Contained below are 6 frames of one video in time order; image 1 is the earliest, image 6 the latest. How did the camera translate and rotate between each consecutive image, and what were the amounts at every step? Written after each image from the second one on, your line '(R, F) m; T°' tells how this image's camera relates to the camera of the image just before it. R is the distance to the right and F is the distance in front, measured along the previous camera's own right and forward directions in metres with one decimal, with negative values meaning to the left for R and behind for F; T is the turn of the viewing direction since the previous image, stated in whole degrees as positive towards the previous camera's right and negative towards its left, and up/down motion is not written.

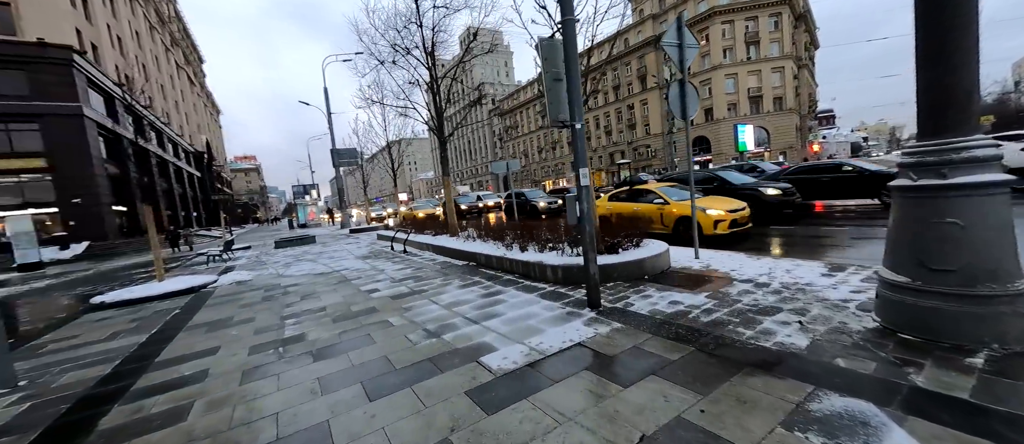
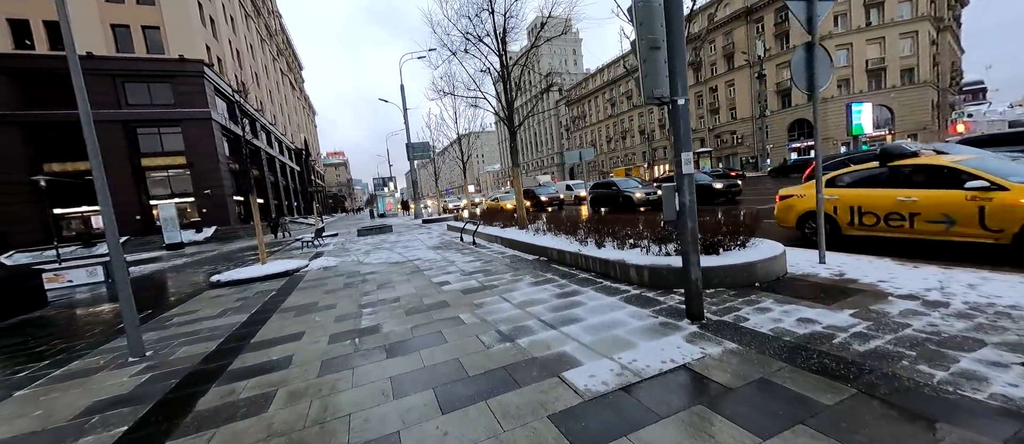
(-0.2, +0.4) m; -10°
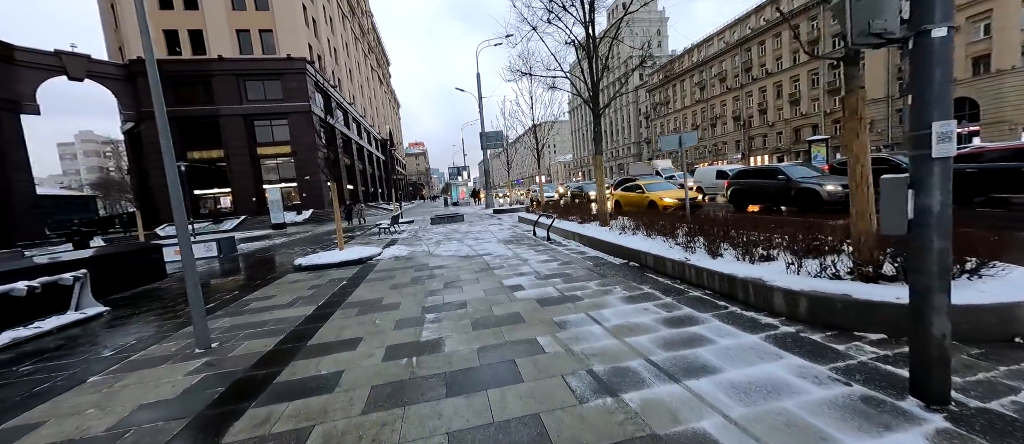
(-0.3, +1.0) m; -11°
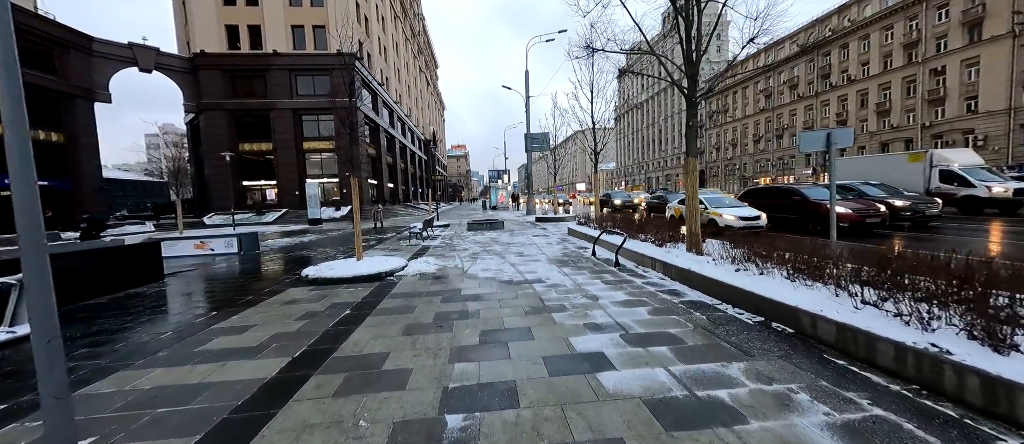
(-0.5, +2.1) m; -6°
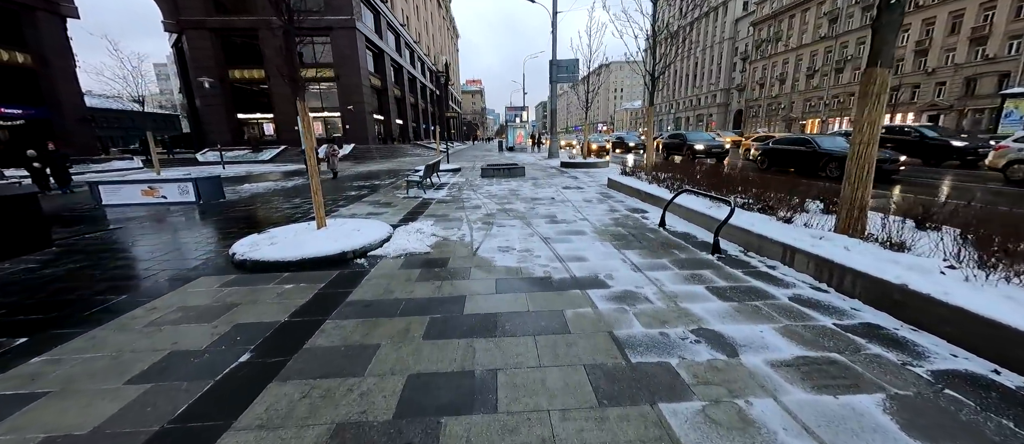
(-0.3, +2.9) m; -2°
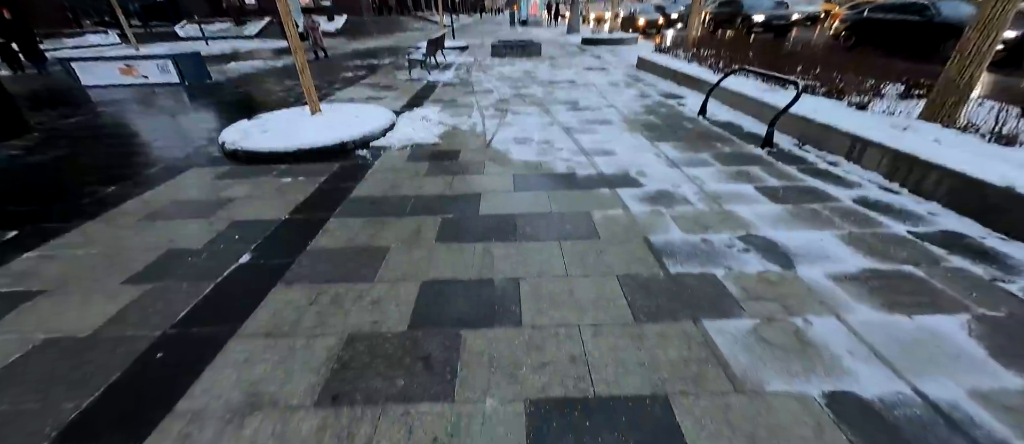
(-0.1, +0.5) m; -1°
